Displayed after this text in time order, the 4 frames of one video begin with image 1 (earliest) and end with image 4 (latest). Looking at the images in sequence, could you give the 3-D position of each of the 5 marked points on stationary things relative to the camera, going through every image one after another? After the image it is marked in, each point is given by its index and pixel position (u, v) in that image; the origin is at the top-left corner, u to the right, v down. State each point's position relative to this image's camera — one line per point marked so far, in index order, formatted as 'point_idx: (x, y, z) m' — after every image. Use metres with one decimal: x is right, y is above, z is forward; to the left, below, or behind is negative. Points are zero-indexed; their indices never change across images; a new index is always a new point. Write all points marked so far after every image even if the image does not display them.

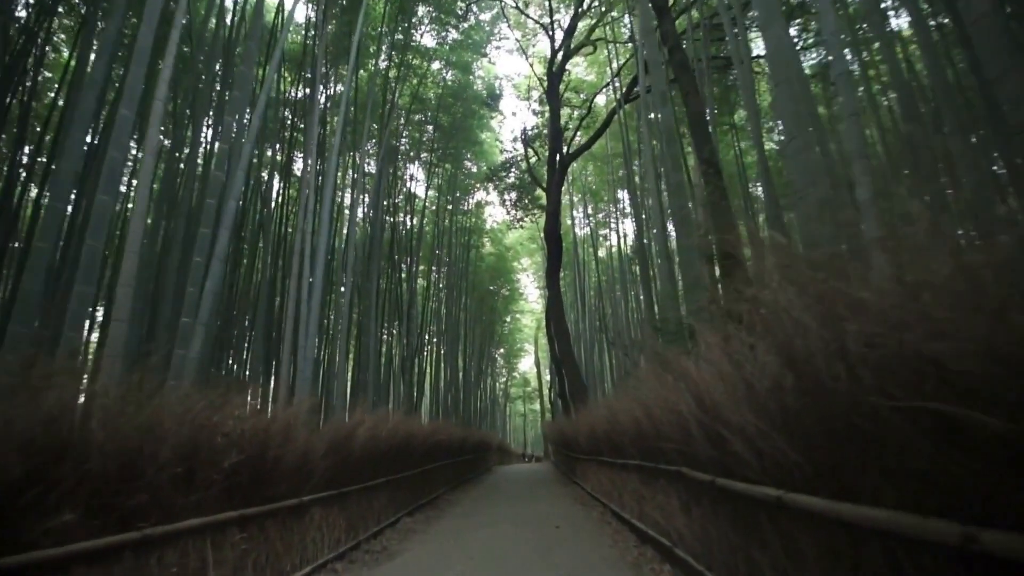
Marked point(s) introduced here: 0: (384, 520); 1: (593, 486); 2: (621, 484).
0: (-1.2, -2.2, +5.2) m
1: (+1.1, -2.6, +7.2) m
2: (+1.0, -1.8, +5.1) m
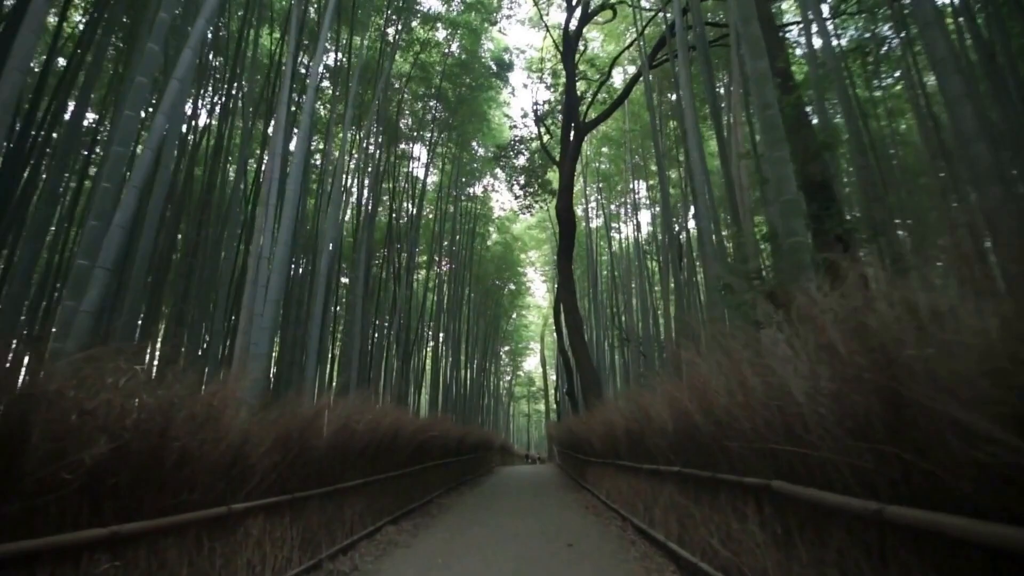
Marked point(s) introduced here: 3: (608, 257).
0: (-1.2, -1.9, +4.3) m
1: (+1.1, -2.4, +6.3) m
2: (+1.0, -1.6, +4.1) m
3: (+3.1, +1.0, +17.2) m
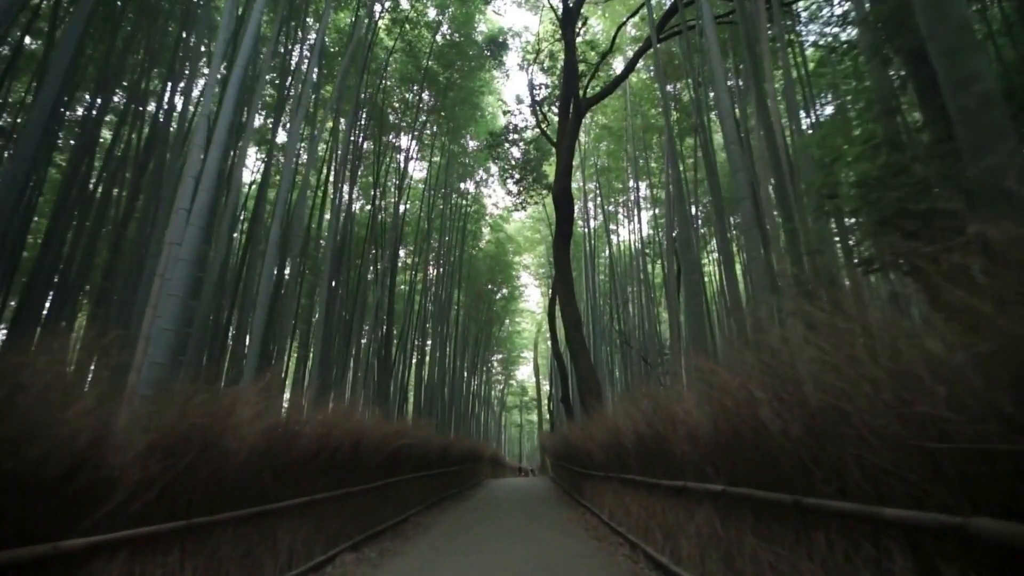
0: (-1.3, -1.7, +3.4) m
1: (+1.0, -2.3, +5.4) m
2: (+0.9, -1.4, +3.3) m
3: (+2.8, +0.9, +16.4) m
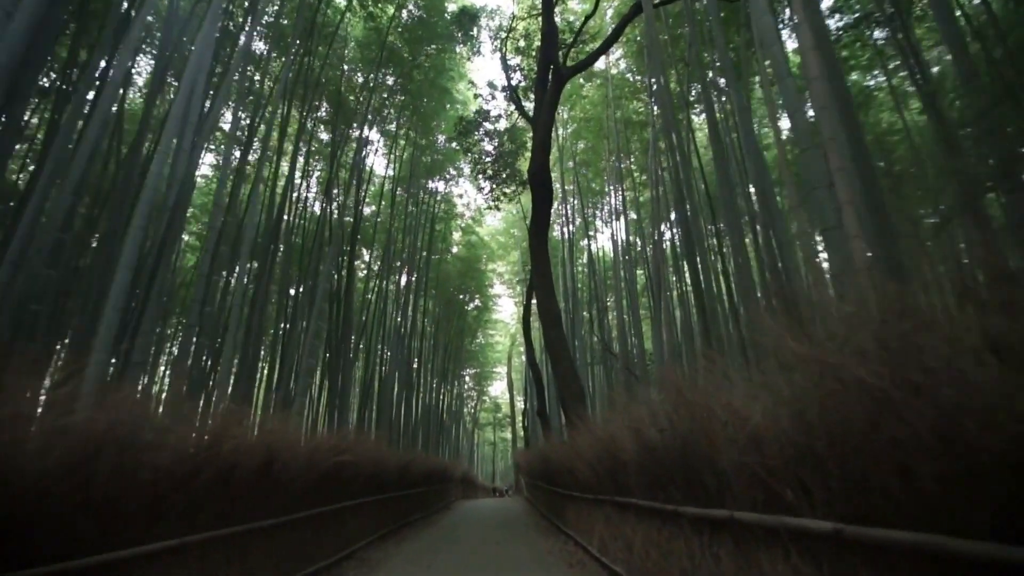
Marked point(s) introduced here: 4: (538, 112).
0: (-1.5, -1.5, +2.3) m
1: (+0.7, -2.1, +4.4) m
2: (+0.8, -1.2, +2.3) m
3: (+2.1, +0.7, +15.6) m
4: (+0.4, +2.6, +8.1) m
